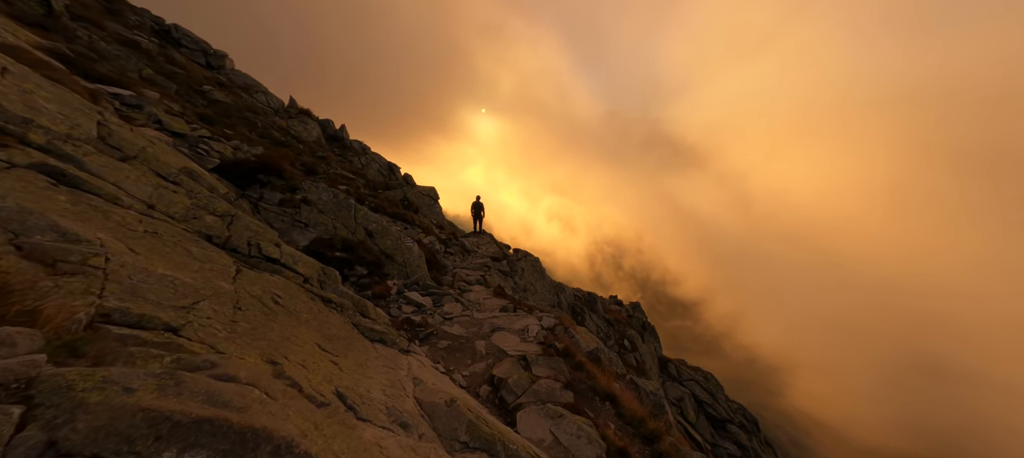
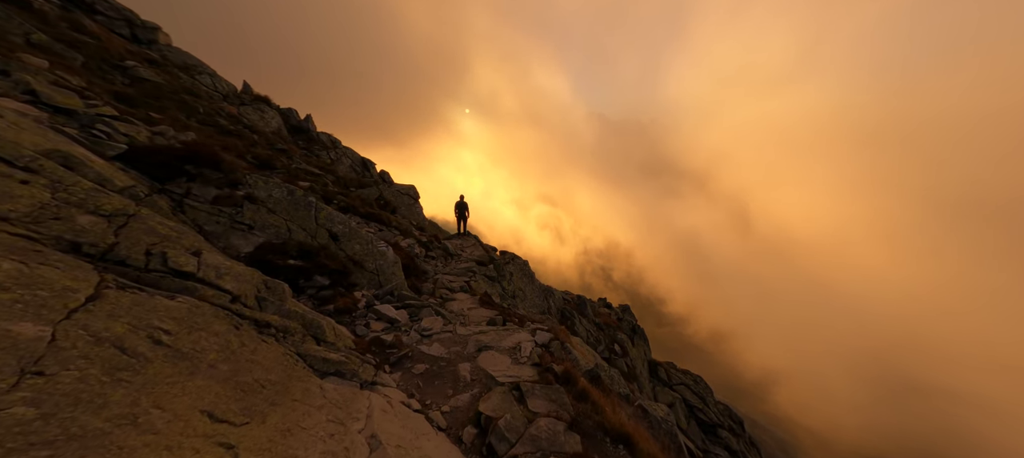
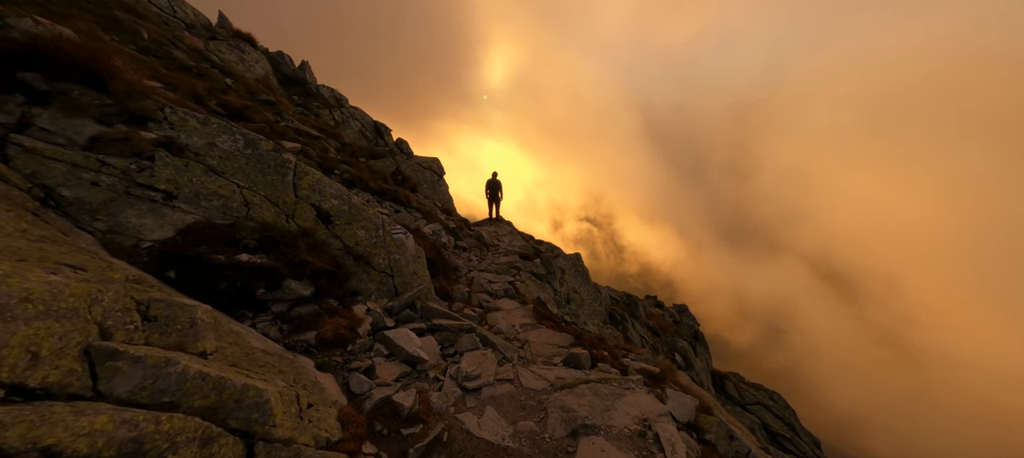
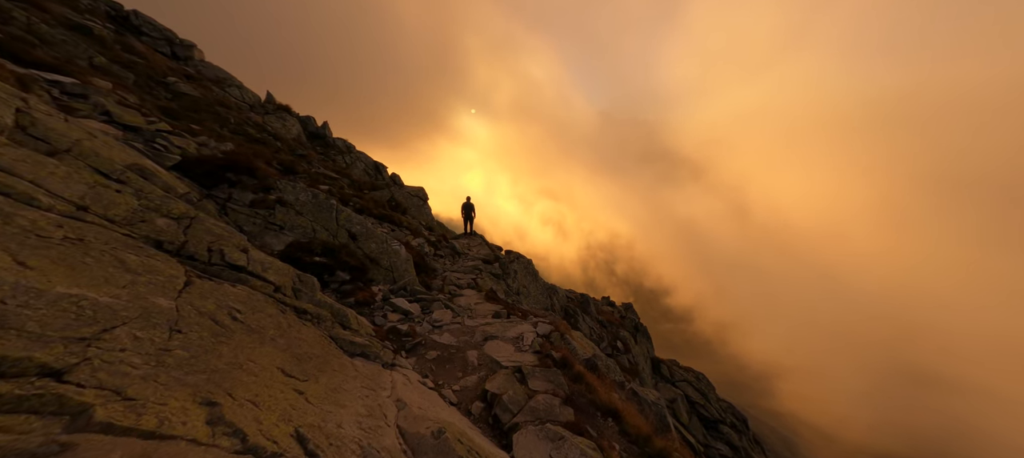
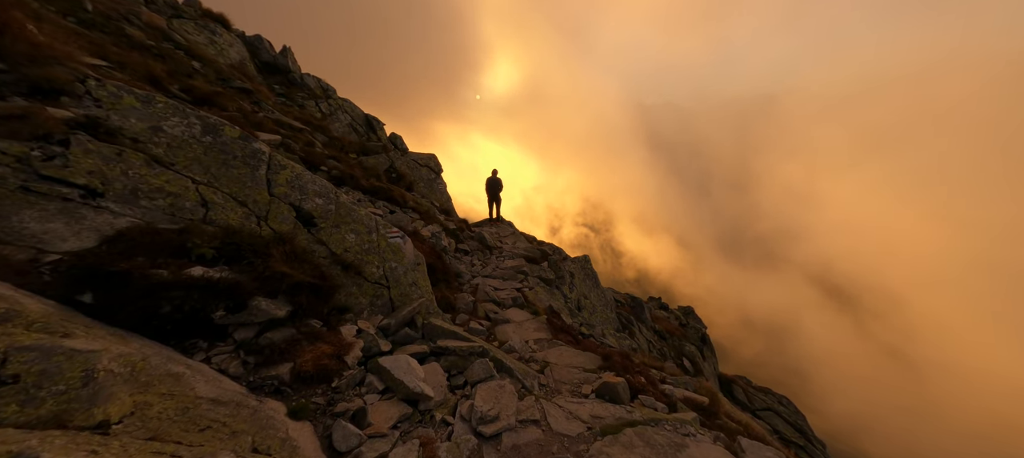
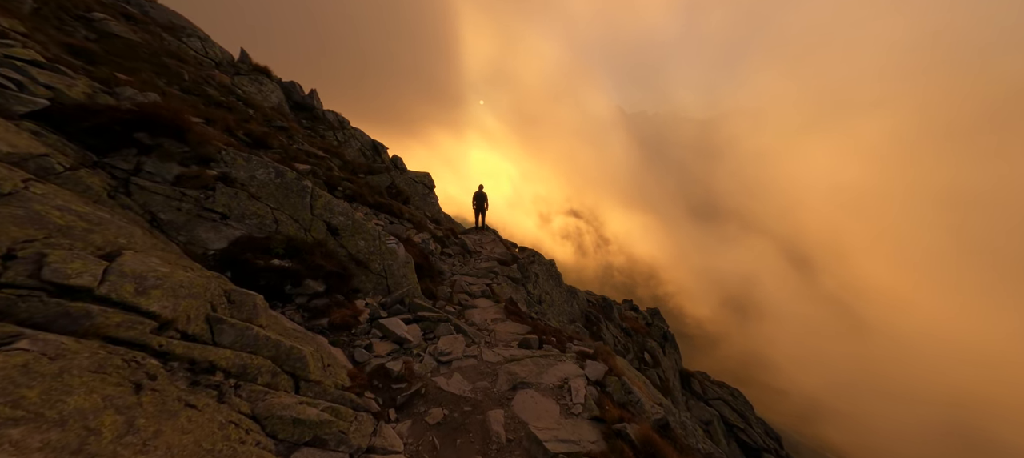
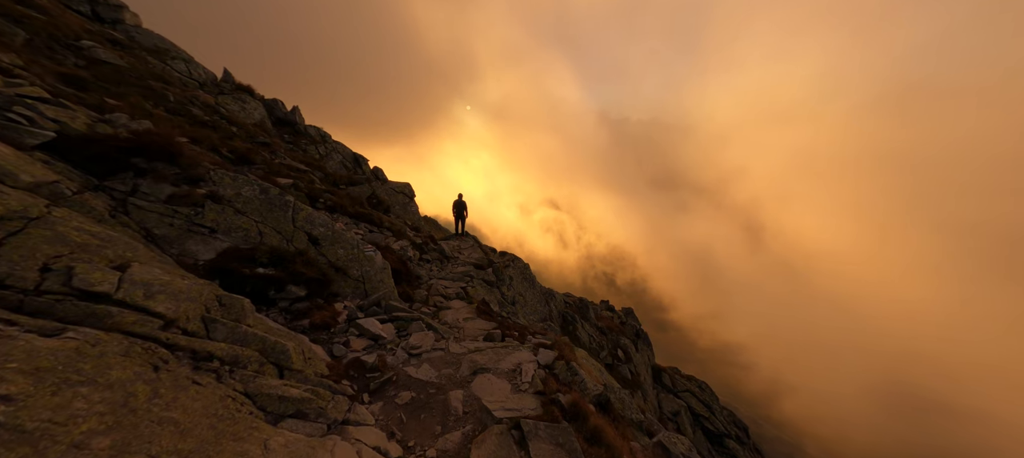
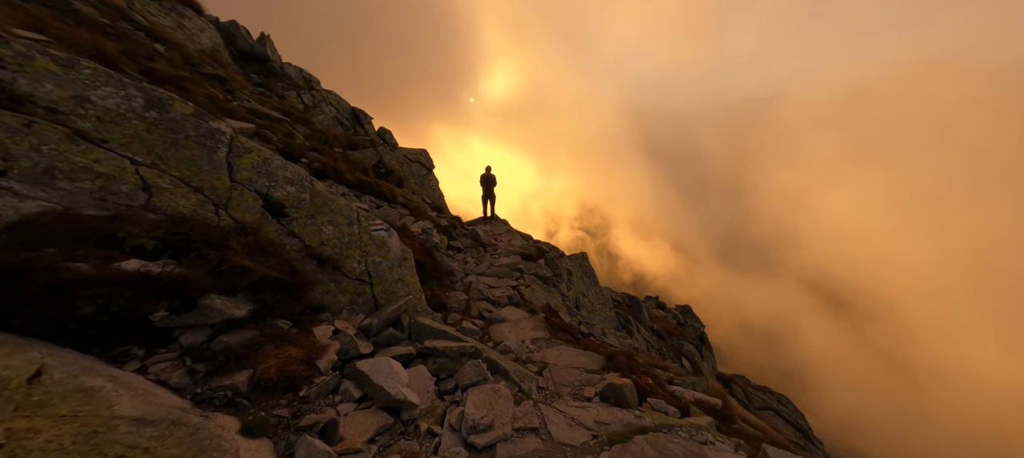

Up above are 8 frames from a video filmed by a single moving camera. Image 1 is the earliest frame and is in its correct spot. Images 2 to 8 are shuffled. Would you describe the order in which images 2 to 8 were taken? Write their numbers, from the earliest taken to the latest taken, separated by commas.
4, 2, 7, 6, 3, 5, 8
